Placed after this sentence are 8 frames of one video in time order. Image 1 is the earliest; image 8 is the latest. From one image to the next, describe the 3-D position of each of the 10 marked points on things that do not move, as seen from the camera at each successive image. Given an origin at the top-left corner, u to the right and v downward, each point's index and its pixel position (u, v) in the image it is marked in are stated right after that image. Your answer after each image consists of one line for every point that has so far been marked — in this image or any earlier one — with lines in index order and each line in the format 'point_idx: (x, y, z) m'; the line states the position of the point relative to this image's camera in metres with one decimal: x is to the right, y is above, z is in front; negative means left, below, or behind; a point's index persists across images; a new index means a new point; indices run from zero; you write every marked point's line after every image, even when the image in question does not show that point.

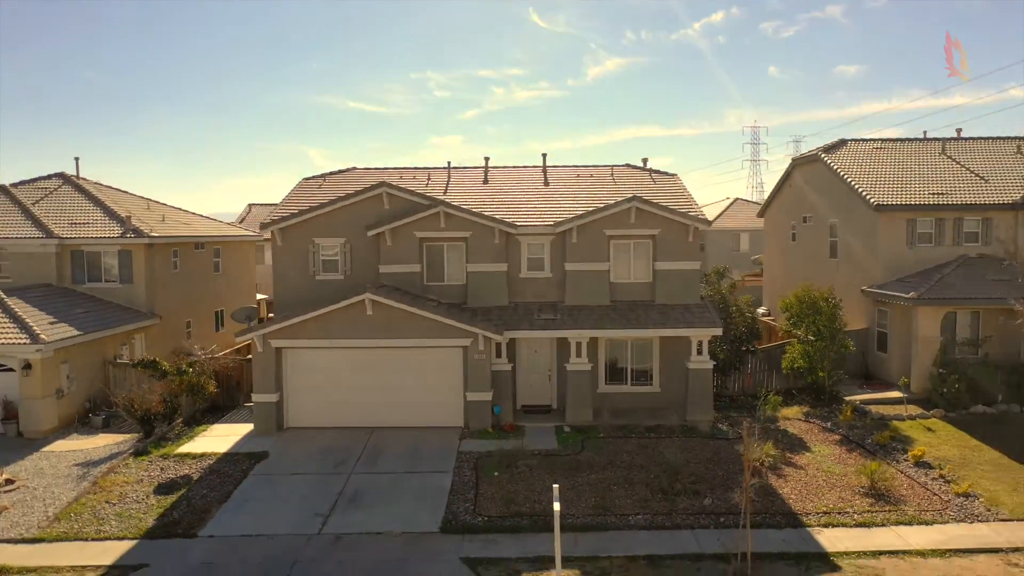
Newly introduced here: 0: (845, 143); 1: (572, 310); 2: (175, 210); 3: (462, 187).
0: (+6.4, +2.8, +16.0) m
1: (+0.8, -0.3, +11.6) m
2: (-7.1, +1.6, +17.7) m
3: (-0.7, +1.5, +13.2) m
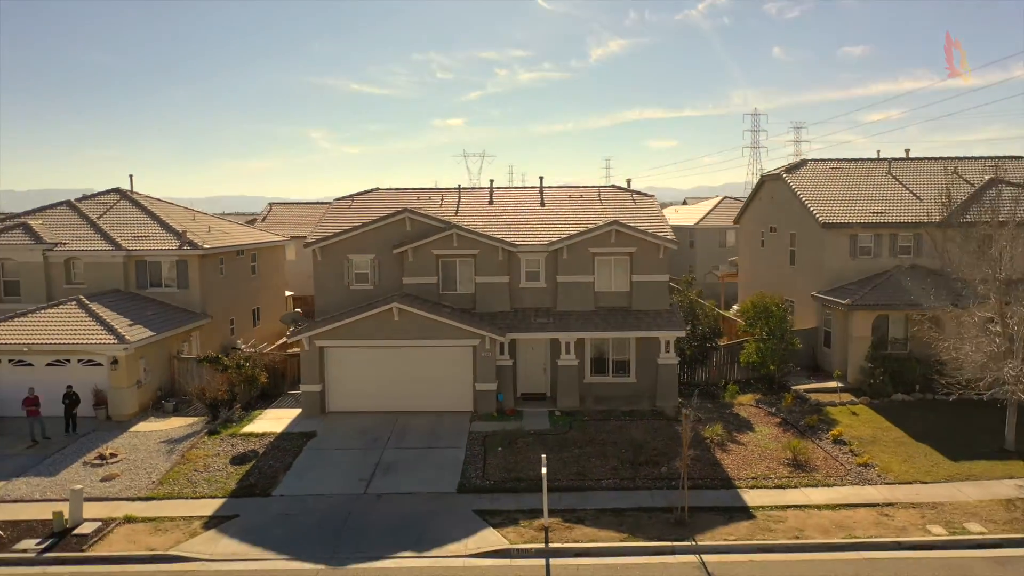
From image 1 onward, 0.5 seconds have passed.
0: (+6.5, +2.7, +18.2) m
1: (+0.9, -0.5, +14.0) m
2: (-7.0, +1.5, +20.0) m
3: (-0.7, +1.4, +15.5) m
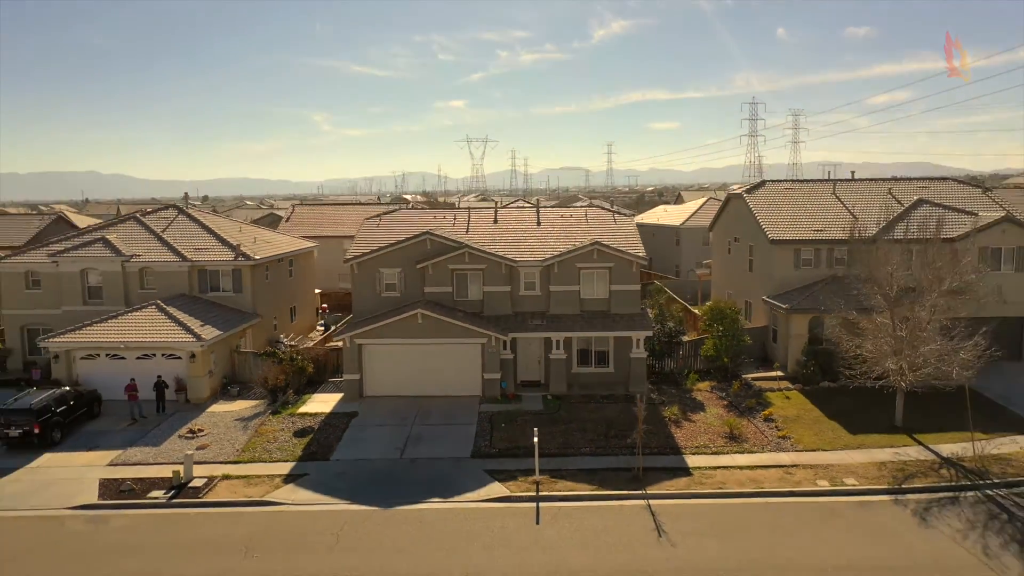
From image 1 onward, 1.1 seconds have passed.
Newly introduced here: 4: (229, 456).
0: (+6.5, +2.7, +21.4) m
1: (+0.9, -0.6, +17.1) m
2: (-7.0, +1.5, +23.1) m
3: (-0.7, +1.3, +18.6) m
4: (-4.7, -2.8, +13.8) m
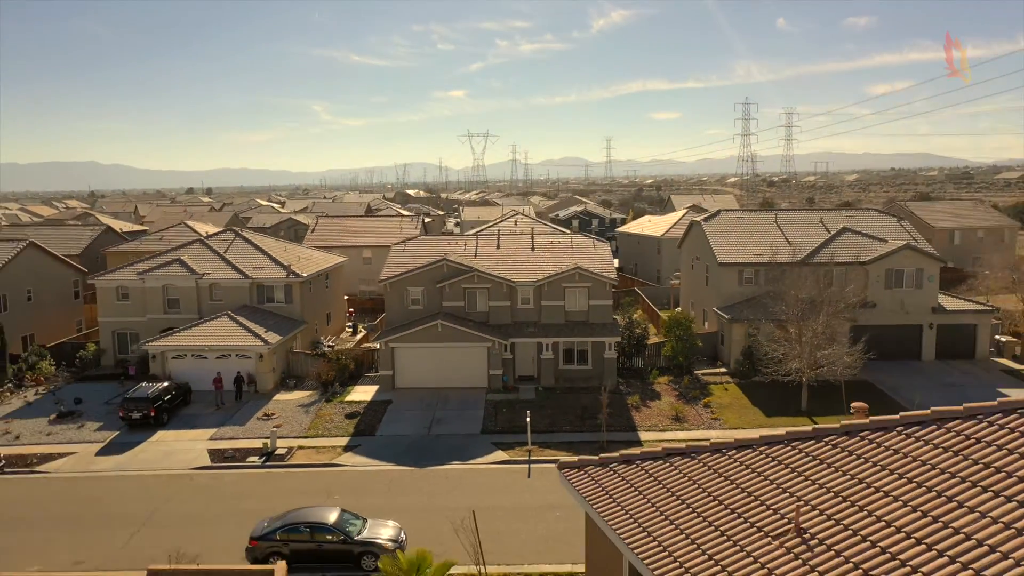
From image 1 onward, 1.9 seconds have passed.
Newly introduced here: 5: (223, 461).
0: (+6.5, +2.3, +25.9) m
1: (+0.9, -1.0, +21.7) m
2: (-7.0, +1.2, +27.7) m
3: (-0.7, +0.9, +23.2) m
4: (-4.7, -3.2, +18.4) m
5: (-5.9, -3.5, +16.9) m
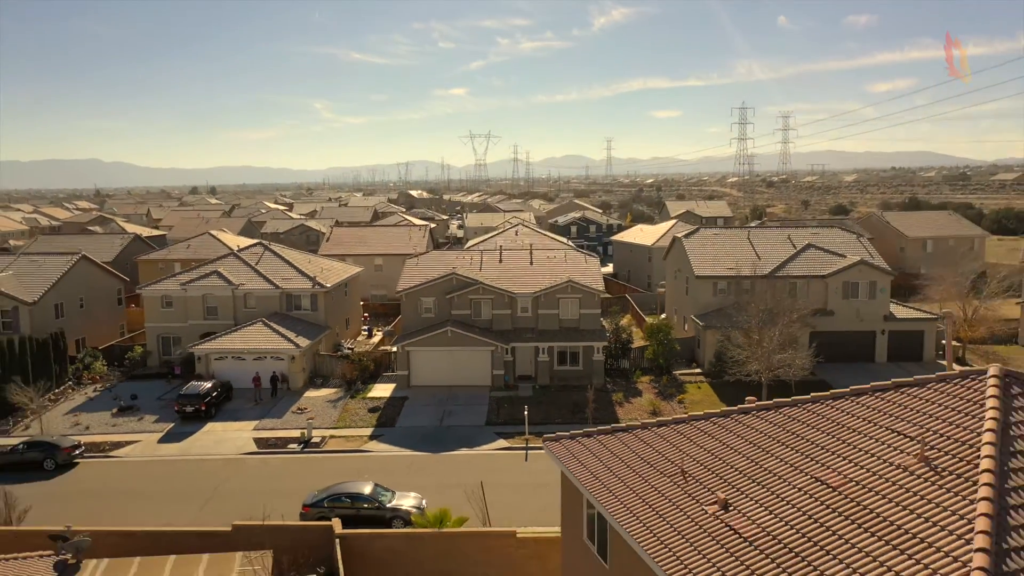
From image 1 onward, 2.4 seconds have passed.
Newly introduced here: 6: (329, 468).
0: (+6.5, +2.0, +28.9) m
1: (+0.9, -1.3, +24.7) m
2: (-7.0, +0.9, +30.7) m
3: (-0.7, +0.6, +26.2) m
4: (-4.7, -3.5, +21.4) m
5: (-5.8, -3.8, +19.9) m
6: (-4.0, -4.0, +18.3) m
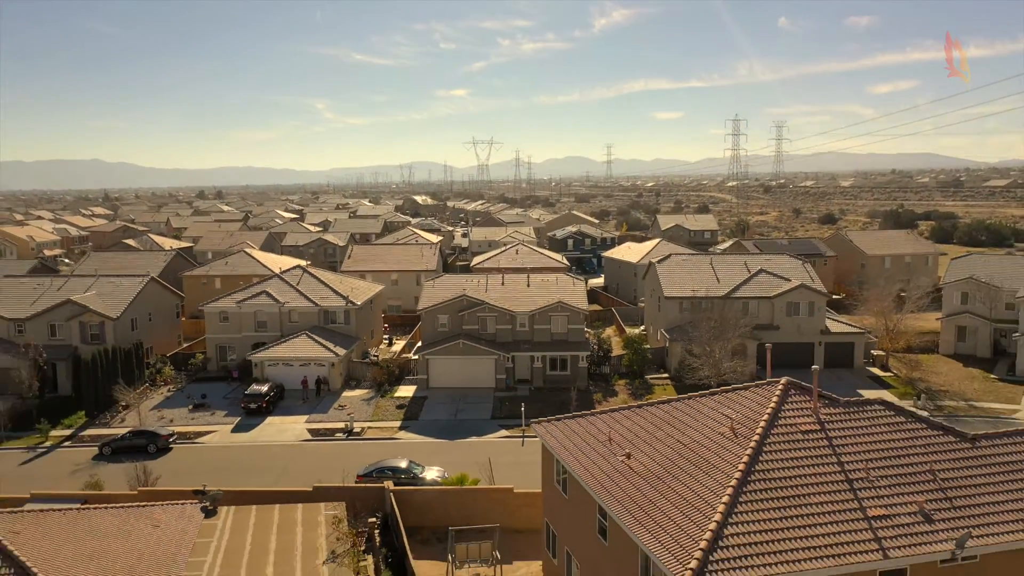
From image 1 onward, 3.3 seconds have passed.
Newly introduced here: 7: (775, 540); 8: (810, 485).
0: (+6.5, +1.3, +34.2) m
1: (+0.9, -2.0, +30.1) m
2: (-7.0, +0.2, +36.1) m
3: (-0.7, -0.1, +31.6) m
4: (-4.7, -4.2, +26.8) m
5: (-5.9, -4.5, +25.3) m
6: (-4.0, -4.6, +23.7) m
7: (+3.0, -2.9, +9.4) m
8: (+3.7, -2.4, +10.4) m
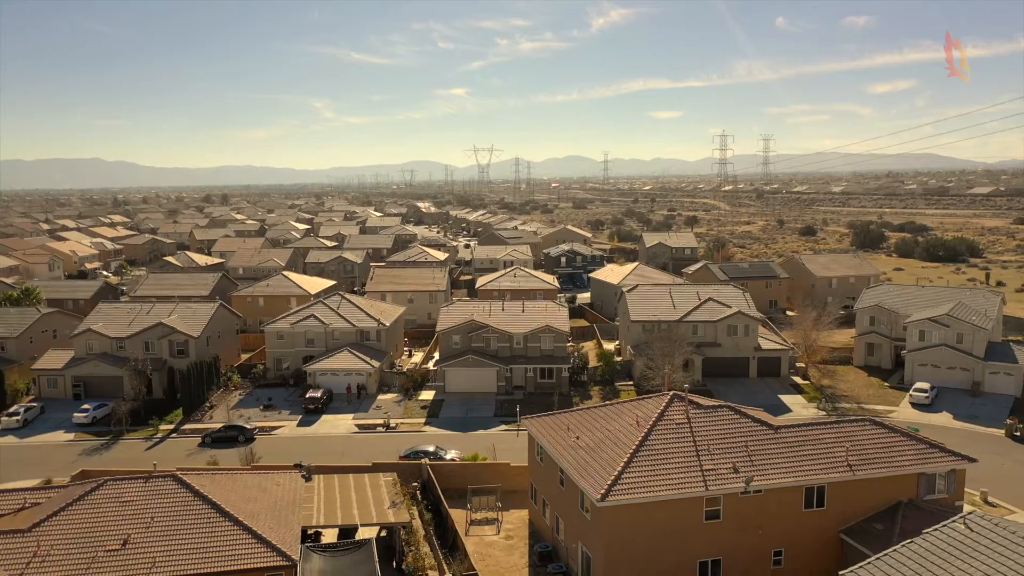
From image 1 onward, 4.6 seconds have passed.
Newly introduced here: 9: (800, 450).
0: (+6.4, +0.1, +42.5) m
1: (+0.8, -3.2, +38.4) m
2: (-7.1, -1.0, +44.4) m
3: (-0.8, -1.3, +39.8) m
4: (-4.8, -5.4, +35.1) m
5: (-6.0, -5.7, +33.5) m
6: (-4.1, -5.8, +32.0) m
7: (+2.9, -4.1, +17.7) m
8: (+3.7, -3.7, +18.6) m
9: (+6.6, -3.7, +19.1) m
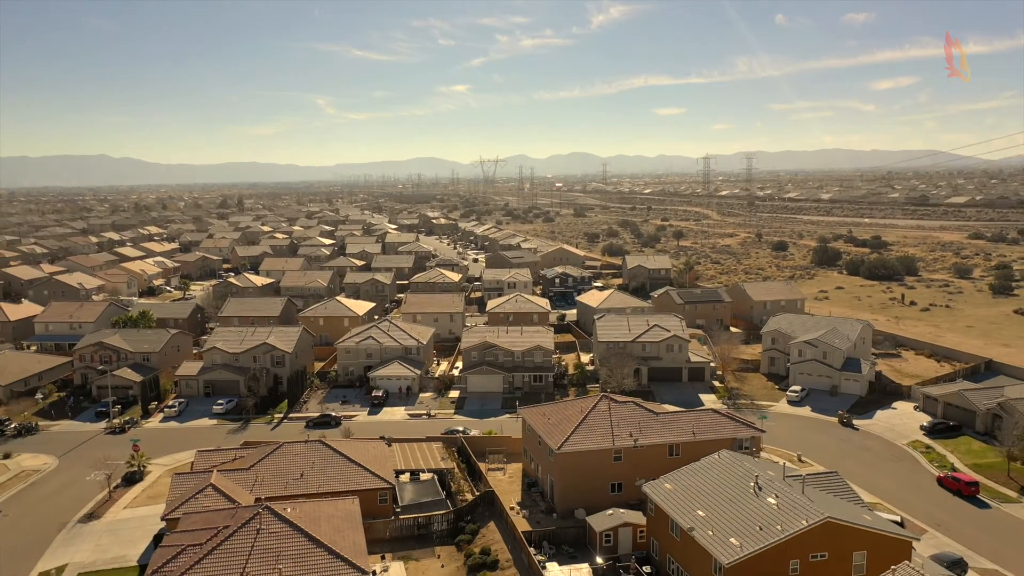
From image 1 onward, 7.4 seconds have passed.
0: (+6.5, -1.9, +58.7) m
1: (+0.9, -5.2, +54.5) m
2: (-6.9, -2.9, +60.6) m
3: (-0.7, -3.3, +56.0) m
4: (-4.7, -7.4, +51.3) m
5: (-5.9, -7.7, +49.8) m
6: (-4.1, -7.9, +48.2) m
7: (+2.9, -6.2, +33.9) m
8: (+3.7, -5.8, +34.8) m
9: (+6.6, -5.8, +35.2) m
